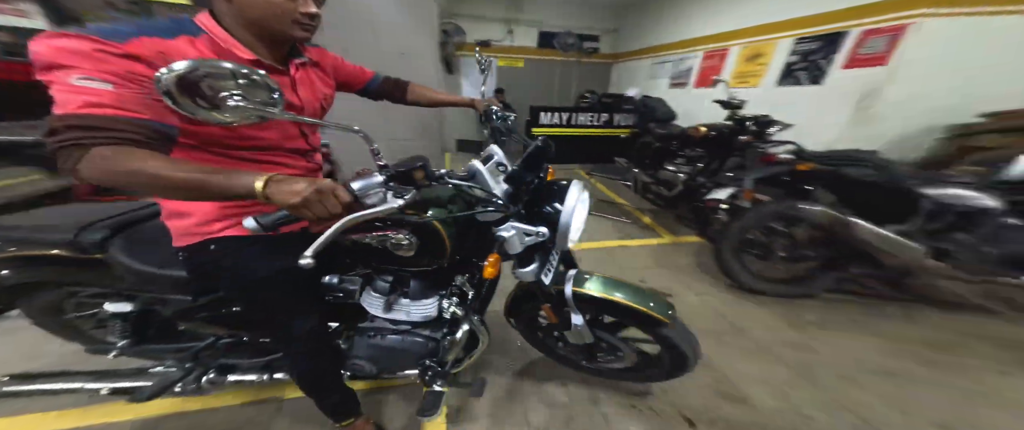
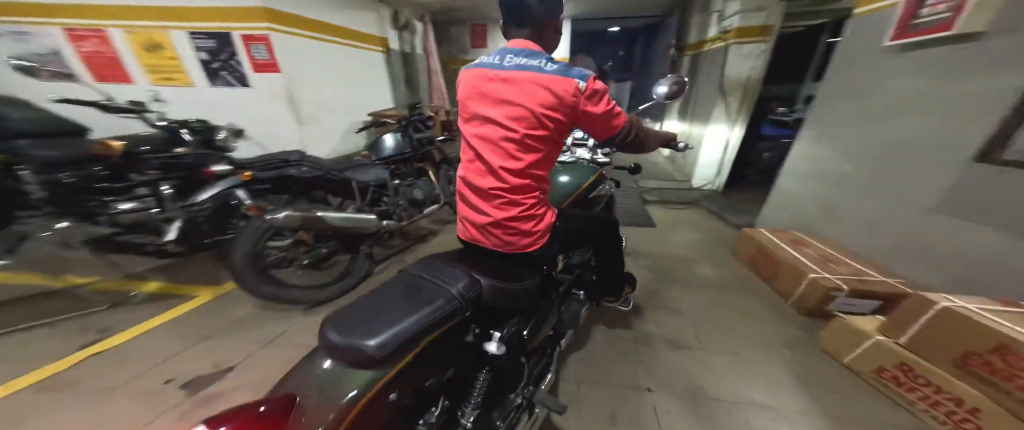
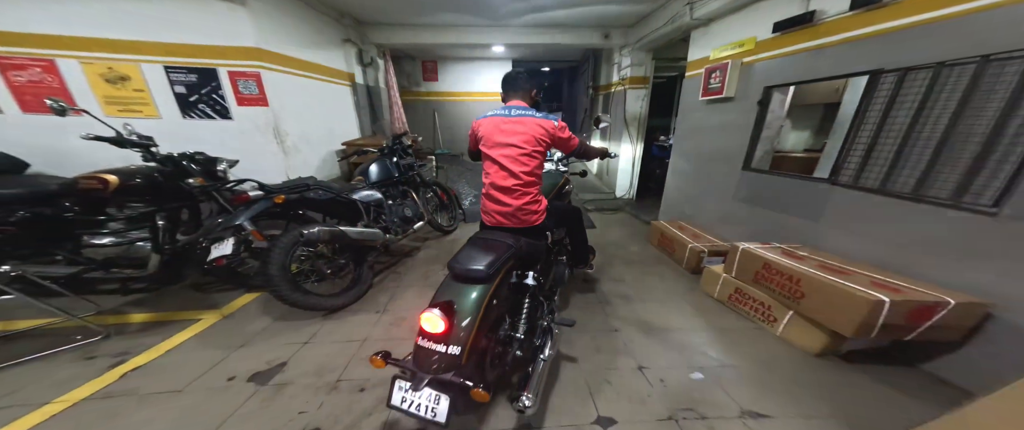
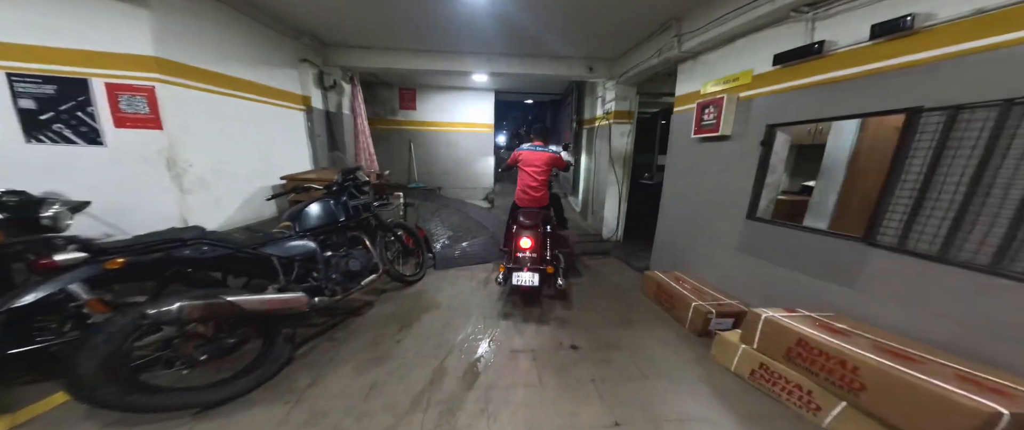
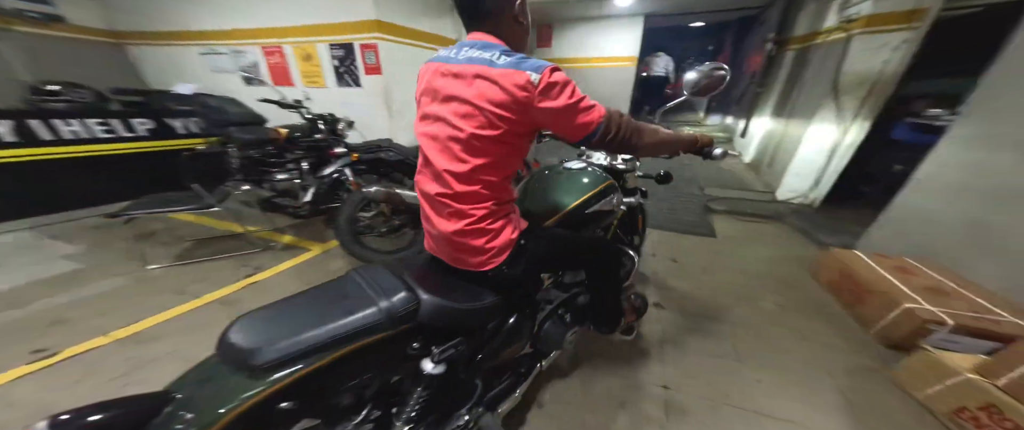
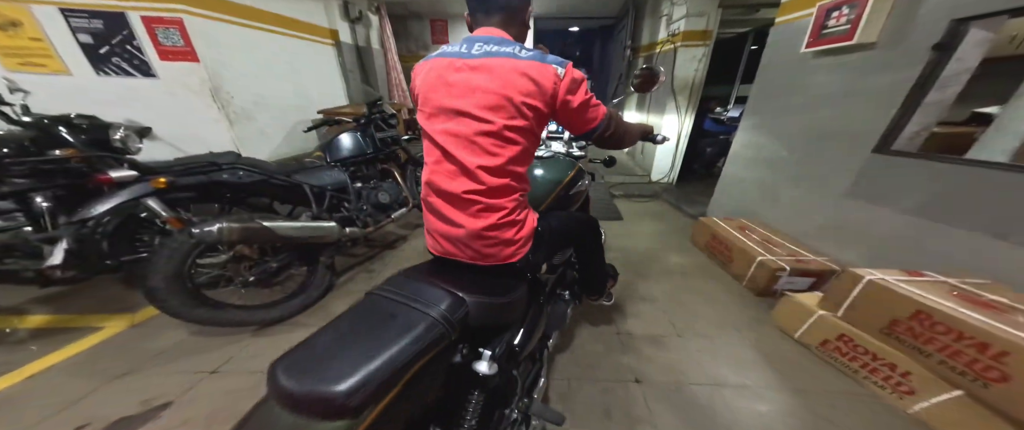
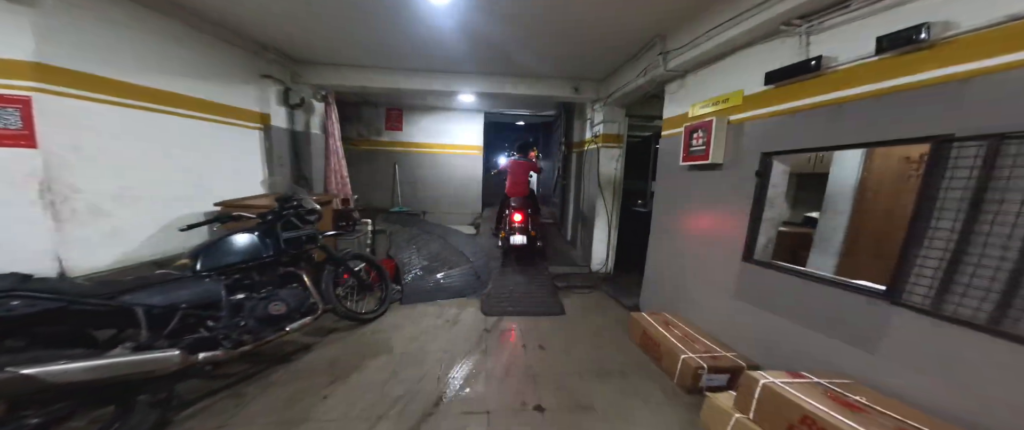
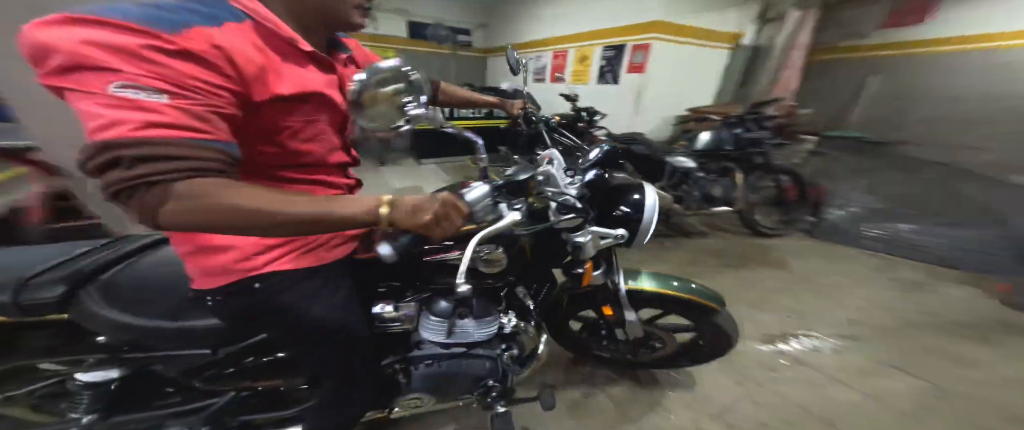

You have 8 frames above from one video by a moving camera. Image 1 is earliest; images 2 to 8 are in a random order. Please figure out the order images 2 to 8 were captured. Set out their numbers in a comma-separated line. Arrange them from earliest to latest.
8, 5, 2, 6, 3, 4, 7
